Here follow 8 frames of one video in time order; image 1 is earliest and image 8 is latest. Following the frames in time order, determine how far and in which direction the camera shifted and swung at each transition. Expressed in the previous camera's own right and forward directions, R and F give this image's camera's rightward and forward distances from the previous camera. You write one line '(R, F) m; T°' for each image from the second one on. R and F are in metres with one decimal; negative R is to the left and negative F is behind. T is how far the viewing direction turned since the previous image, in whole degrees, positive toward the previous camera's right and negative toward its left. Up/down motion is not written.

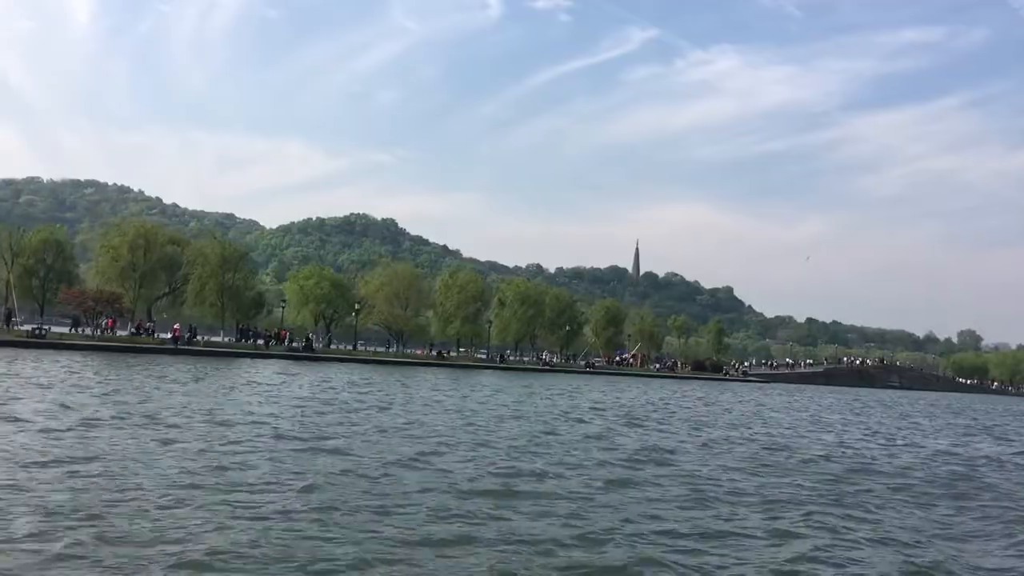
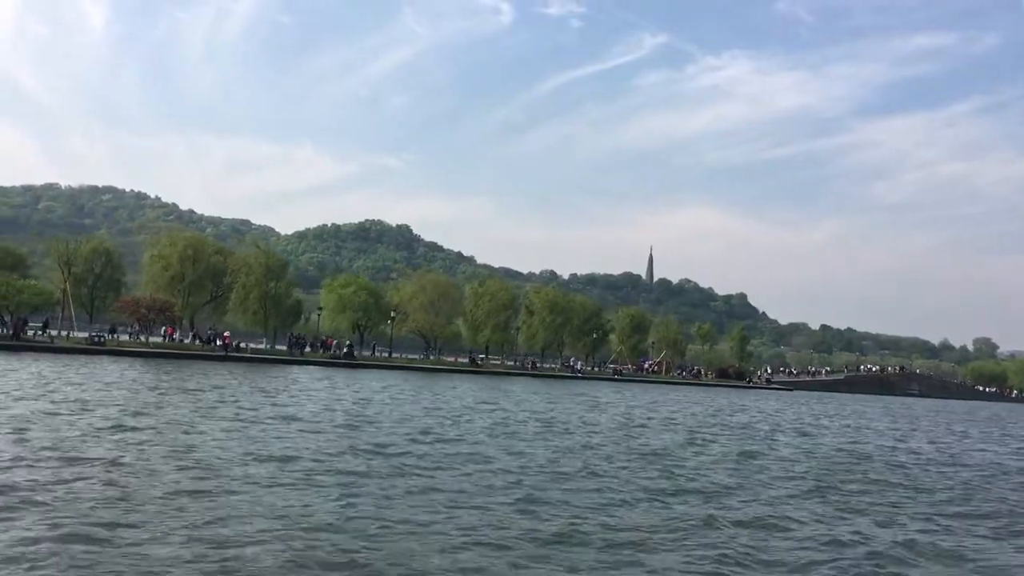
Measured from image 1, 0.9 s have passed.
(-1.0, -1.3) m; -1°
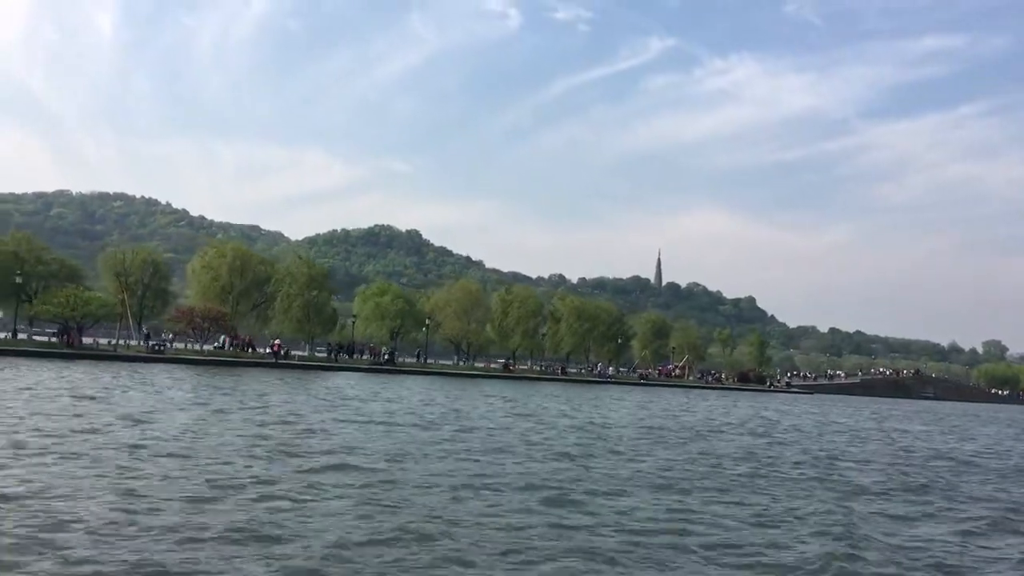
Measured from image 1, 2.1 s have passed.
(-1.3, -1.7) m; 0°
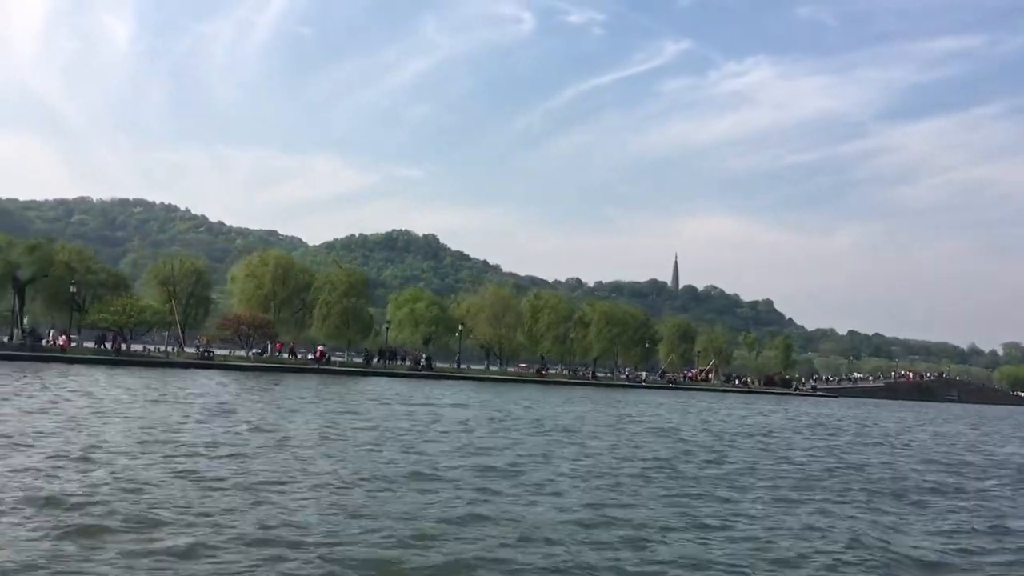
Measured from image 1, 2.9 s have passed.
(-0.9, -1.1) m; -1°
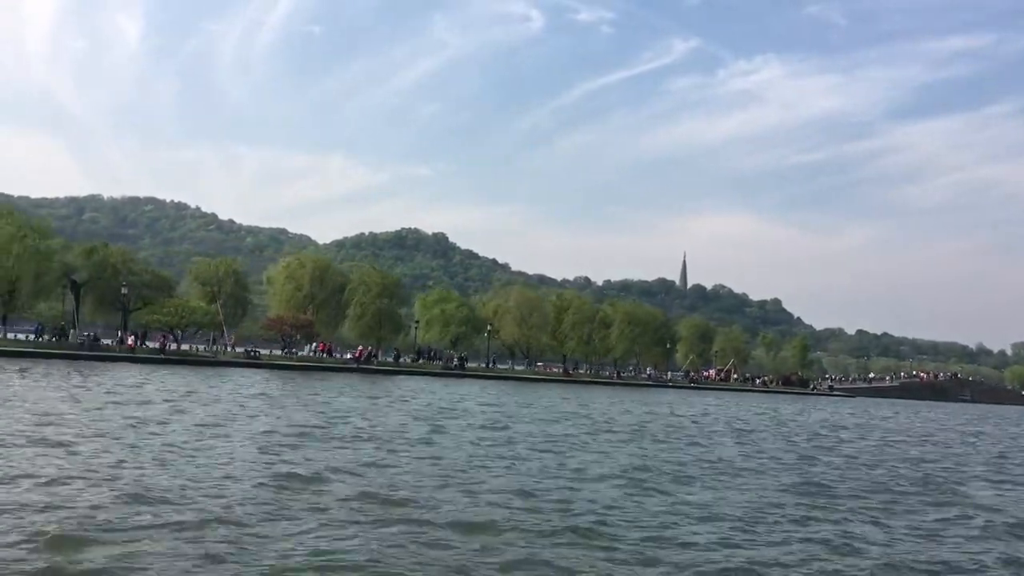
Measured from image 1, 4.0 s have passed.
(-1.2, -1.4) m; 0°
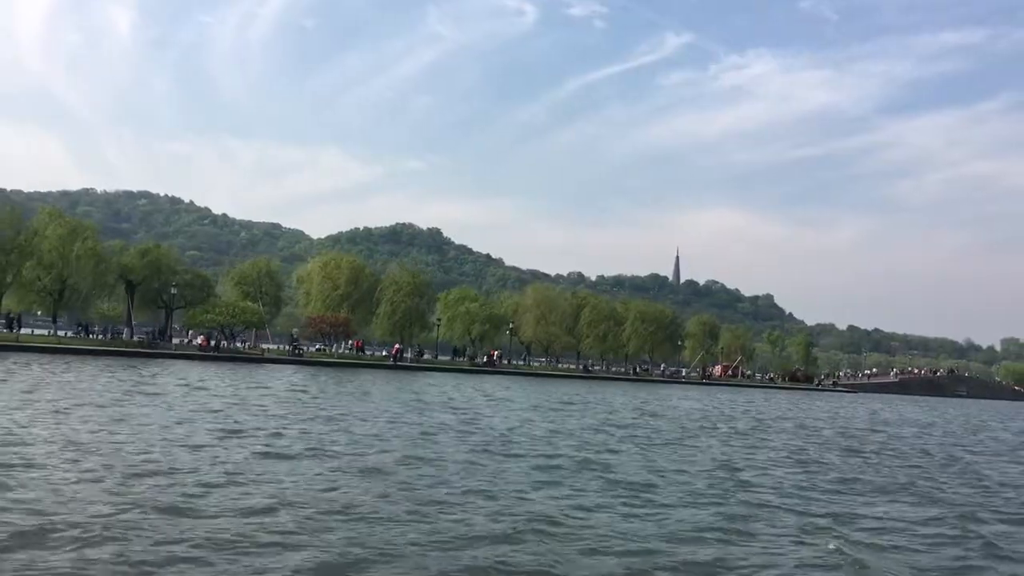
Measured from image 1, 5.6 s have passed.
(-1.7, -2.2) m; 0°
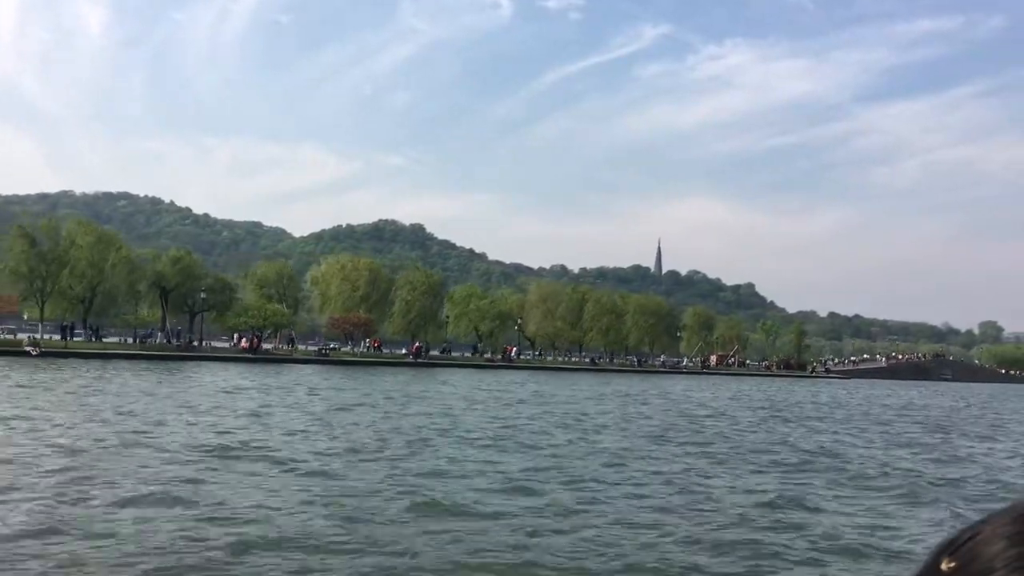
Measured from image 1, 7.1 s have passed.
(-1.6, -2.0) m; +1°
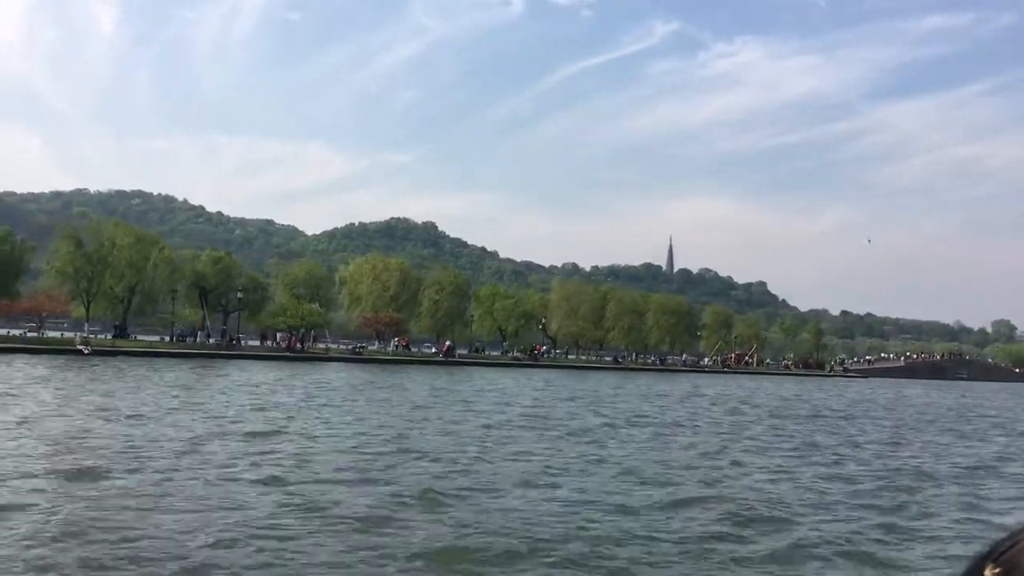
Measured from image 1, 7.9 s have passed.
(-0.8, -1.0) m; -1°
